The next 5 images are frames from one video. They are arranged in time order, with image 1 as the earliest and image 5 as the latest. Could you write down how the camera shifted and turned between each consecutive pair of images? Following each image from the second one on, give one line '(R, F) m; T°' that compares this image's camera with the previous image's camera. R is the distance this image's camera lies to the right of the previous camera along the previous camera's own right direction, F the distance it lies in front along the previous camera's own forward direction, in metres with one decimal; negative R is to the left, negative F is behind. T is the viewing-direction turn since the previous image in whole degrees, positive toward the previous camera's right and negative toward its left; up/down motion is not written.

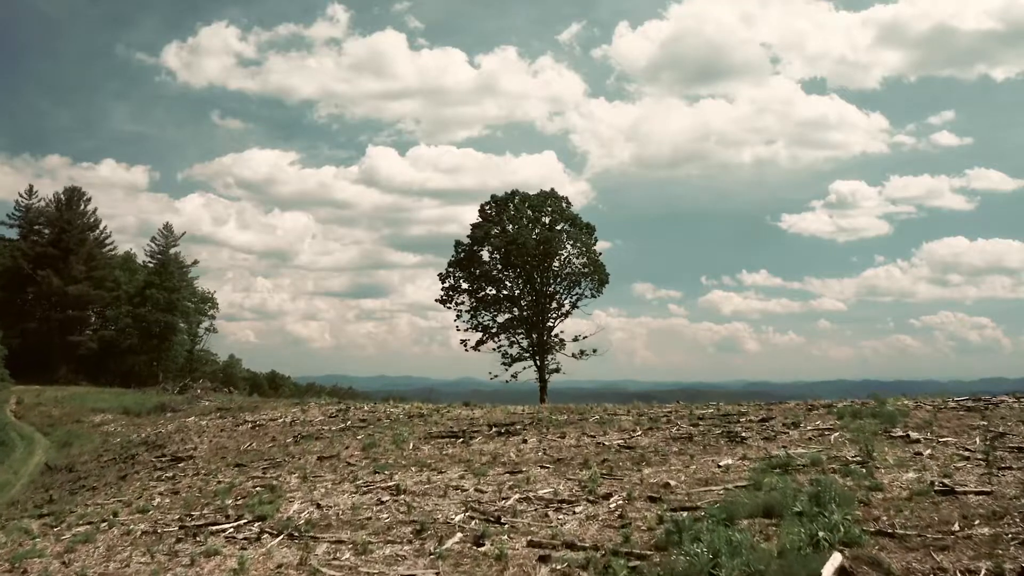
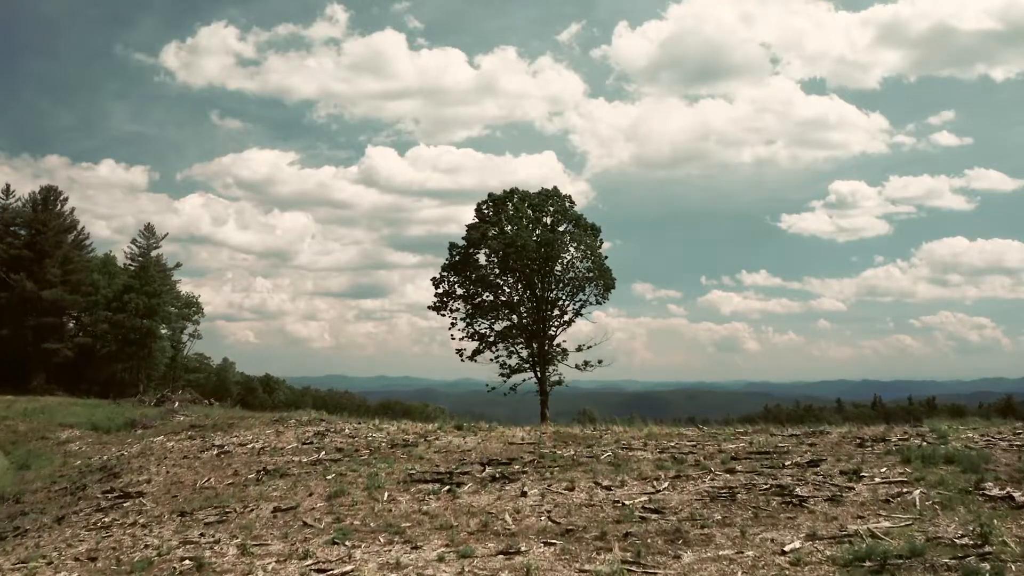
(+0.1, +2.3) m; 0°
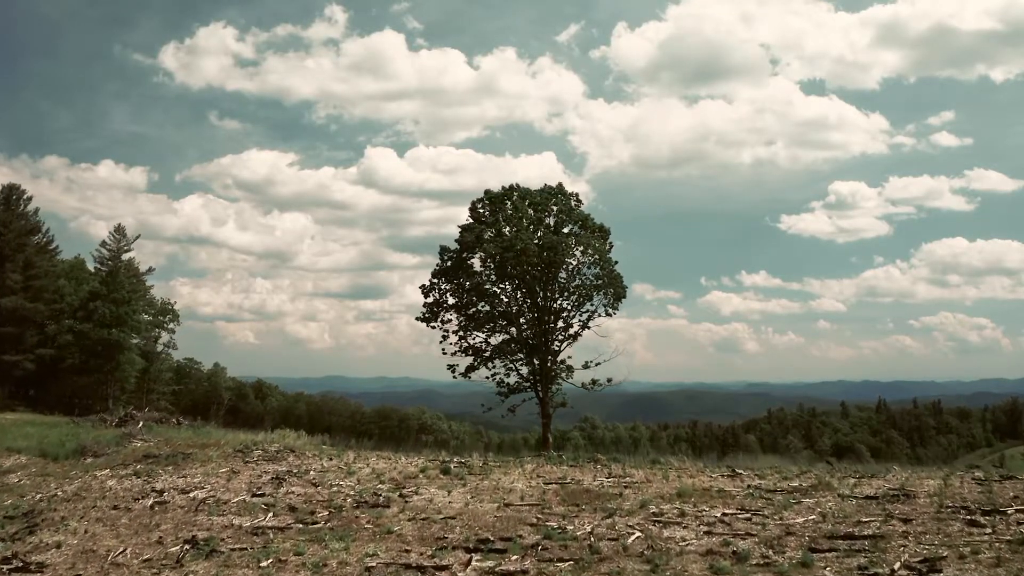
(+0.1, +3.2) m; 0°
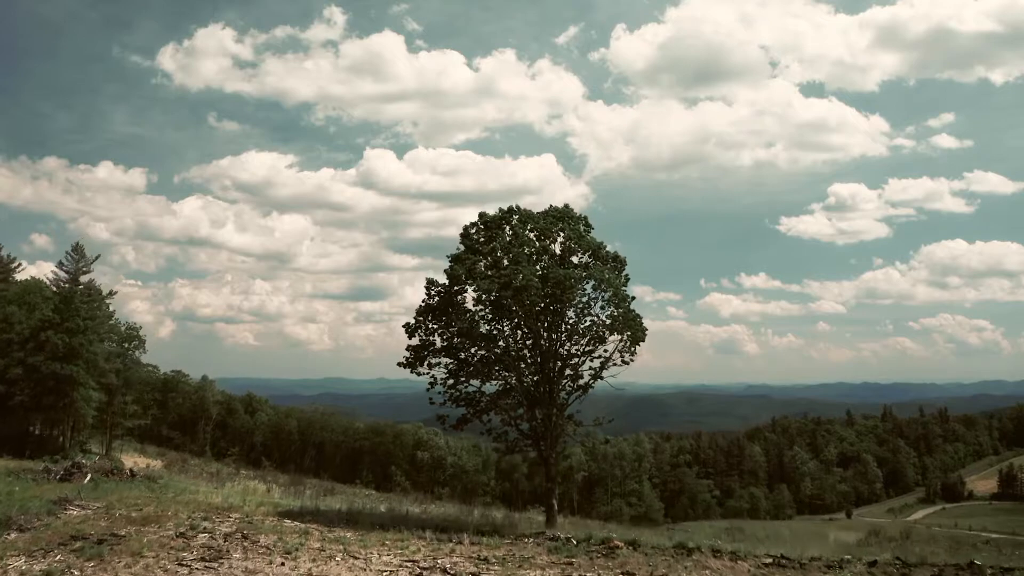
(0.0, +3.8) m; 0°
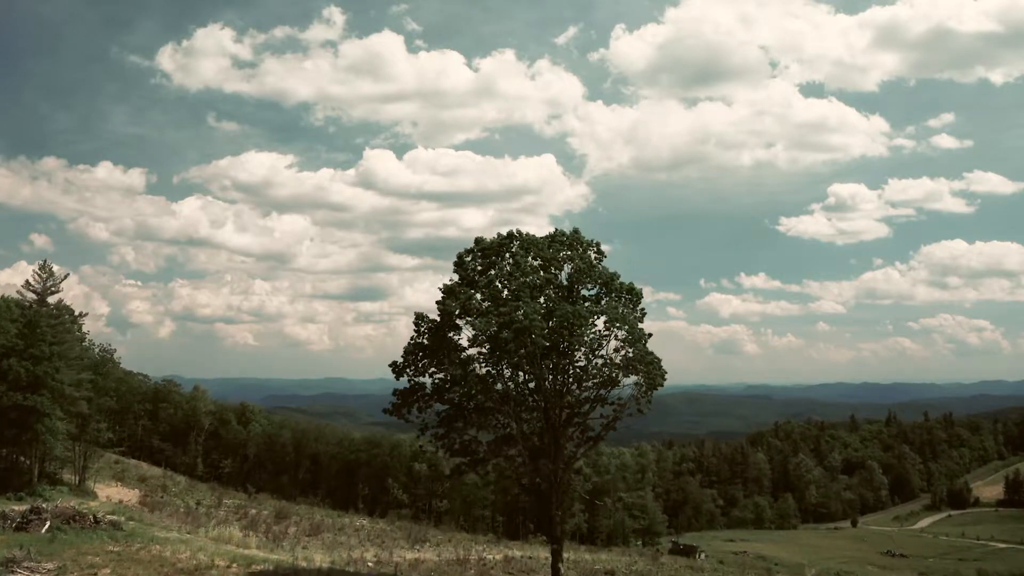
(-0.1, +2.6) m; 0°
